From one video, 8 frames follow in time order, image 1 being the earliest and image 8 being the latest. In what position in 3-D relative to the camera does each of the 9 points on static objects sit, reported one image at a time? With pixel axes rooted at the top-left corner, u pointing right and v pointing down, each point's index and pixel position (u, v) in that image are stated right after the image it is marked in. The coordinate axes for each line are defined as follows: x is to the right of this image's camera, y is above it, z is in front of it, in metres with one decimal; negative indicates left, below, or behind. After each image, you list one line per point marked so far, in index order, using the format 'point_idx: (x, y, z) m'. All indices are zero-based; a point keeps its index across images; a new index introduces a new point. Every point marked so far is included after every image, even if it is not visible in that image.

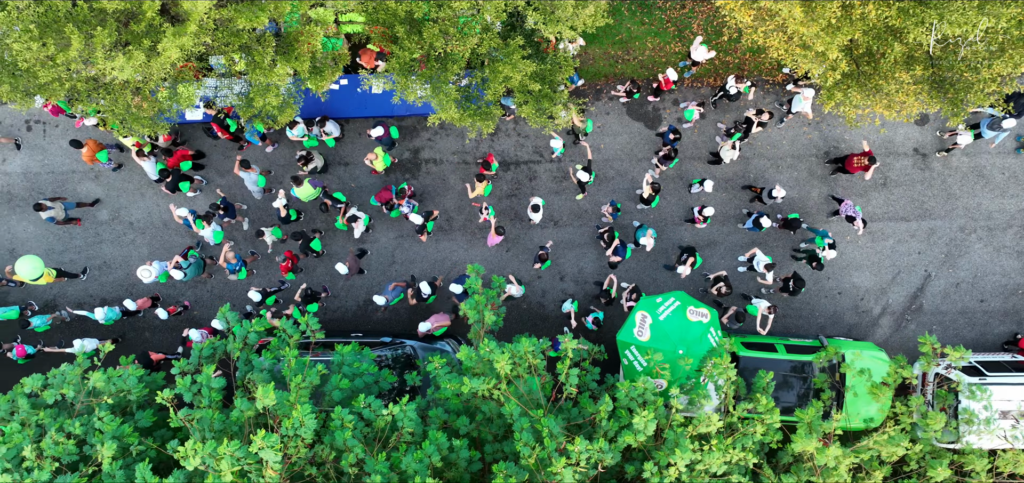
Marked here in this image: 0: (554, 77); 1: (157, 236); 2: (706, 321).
0: (+0.4, +1.9, +9.2) m
1: (-5.2, +0.1, +11.7) m
2: (+2.4, -1.0, +9.8) m
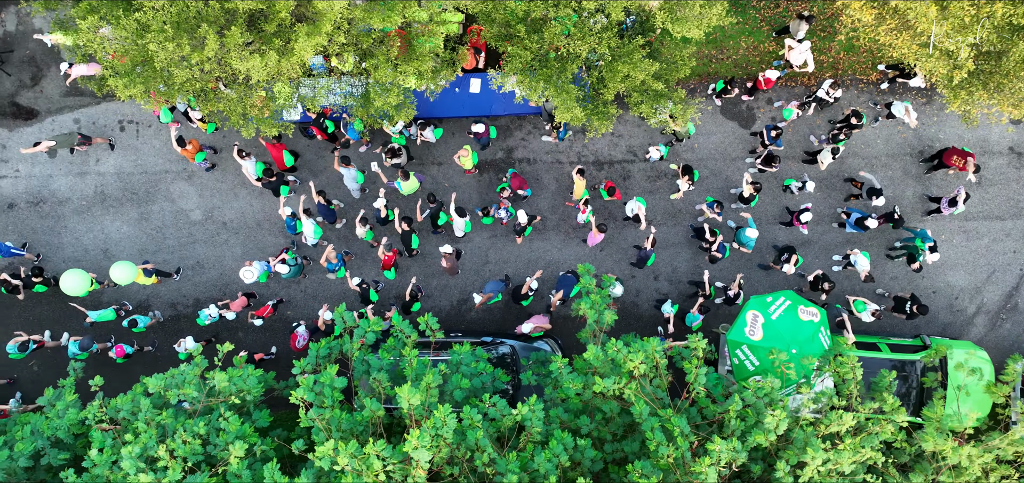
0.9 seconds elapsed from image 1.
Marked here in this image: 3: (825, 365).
0: (+1.8, +1.9, +9.2) m
1: (-3.9, +0.1, +11.7) m
2: (+3.8, -1.0, +9.8) m
3: (+3.6, -1.4, +9.1) m
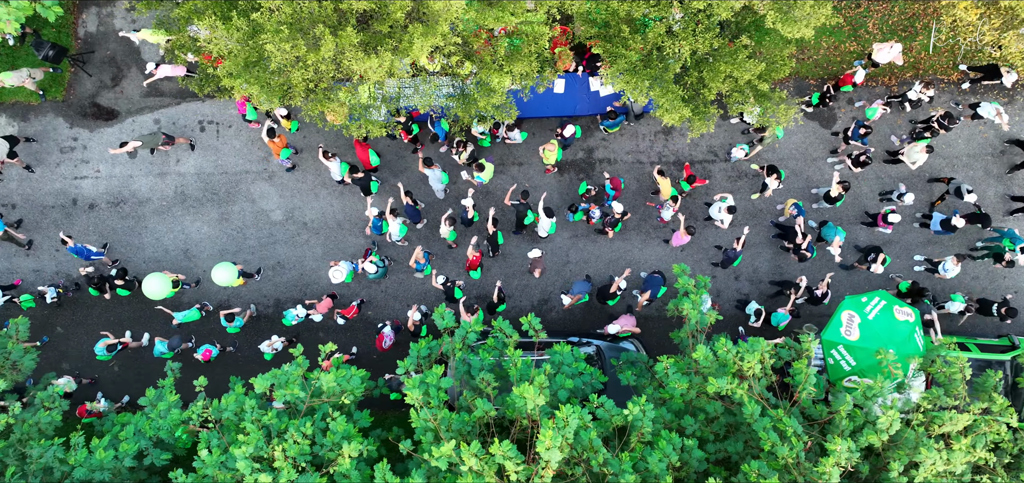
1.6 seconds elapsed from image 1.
0: (+3.0, +1.9, +9.2) m
1: (-2.7, +0.1, +11.8) m
2: (+4.9, -1.0, +9.8) m
3: (+4.8, -1.4, +9.1) m
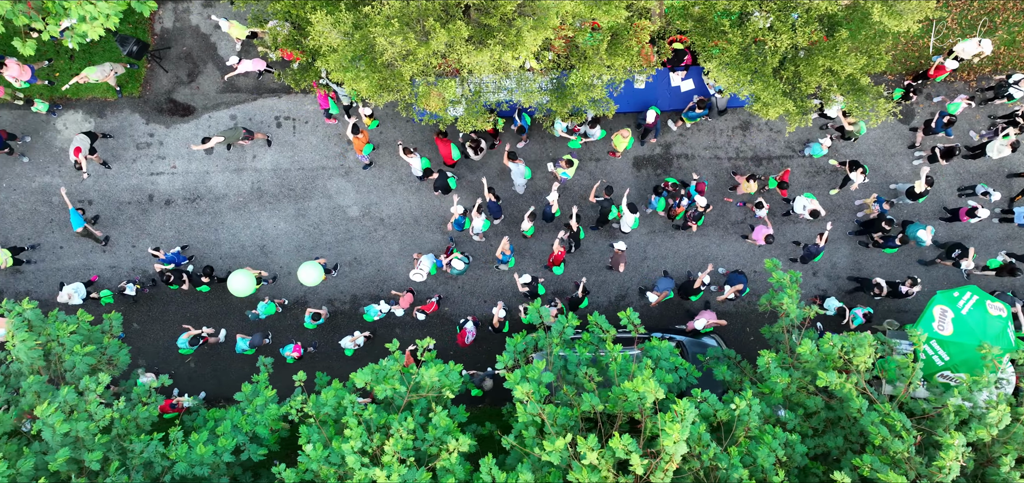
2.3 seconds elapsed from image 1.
0: (+4.1, +2.0, +9.2) m
1: (-1.5, +0.1, +11.7) m
2: (+6.1, -0.9, +9.8) m
3: (+5.9, -1.4, +9.0) m
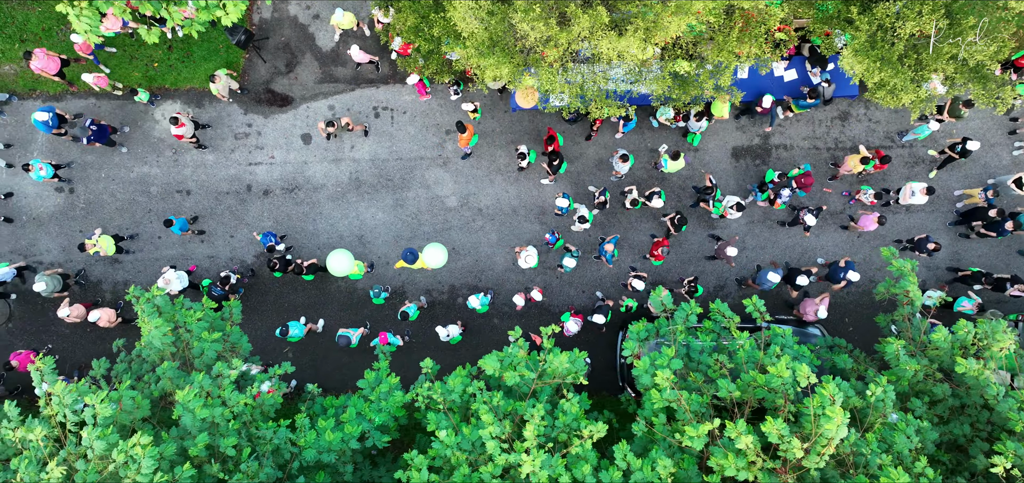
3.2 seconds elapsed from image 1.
0: (+5.6, +2.1, +9.2) m
1: (-0.1, +0.3, +11.7) m
2: (+7.5, -0.8, +9.7) m
3: (+7.3, -1.2, +9.0) m
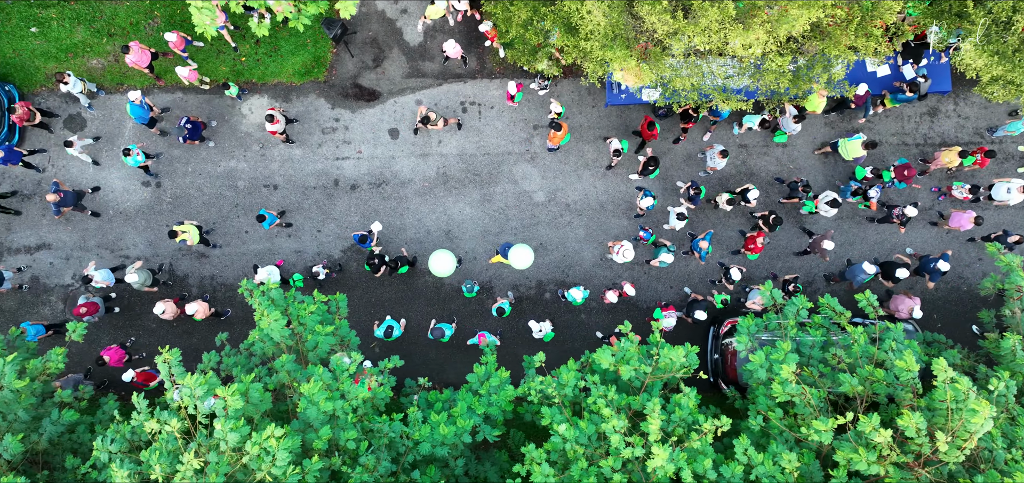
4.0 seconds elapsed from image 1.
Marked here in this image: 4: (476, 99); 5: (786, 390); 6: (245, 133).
0: (+6.9, +2.2, +9.1) m
1: (+1.2, +0.4, +11.7) m
2: (+8.8, -0.7, +9.7) m
3: (+8.6, -1.2, +9.0) m
4: (-0.5, +2.1, +11.8) m
5: (+2.9, -1.5, +8.3) m
6: (-4.0, +1.6, +11.8) m
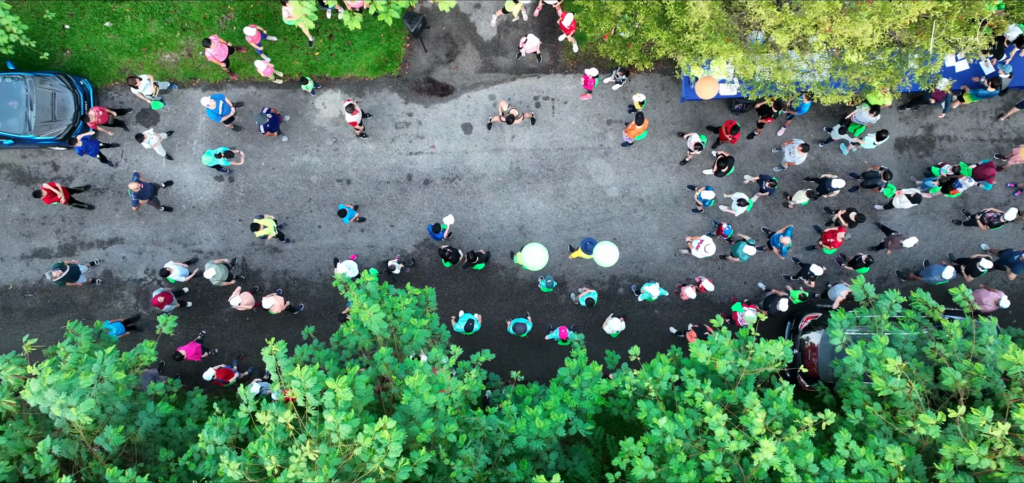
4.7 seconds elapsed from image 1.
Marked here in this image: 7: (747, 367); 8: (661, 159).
0: (+7.9, +2.2, +9.1) m
1: (+2.3, +0.4, +11.7) m
2: (+9.9, -0.7, +9.6) m
3: (+9.7, -1.1, +8.9) m
4: (+0.5, +2.2, +11.8) m
5: (+3.9, -1.5, +8.2) m
6: (-2.9, +1.7, +11.8) m
7: (+2.6, -1.4, +8.7) m
8: (+2.2, +1.2, +11.7) m
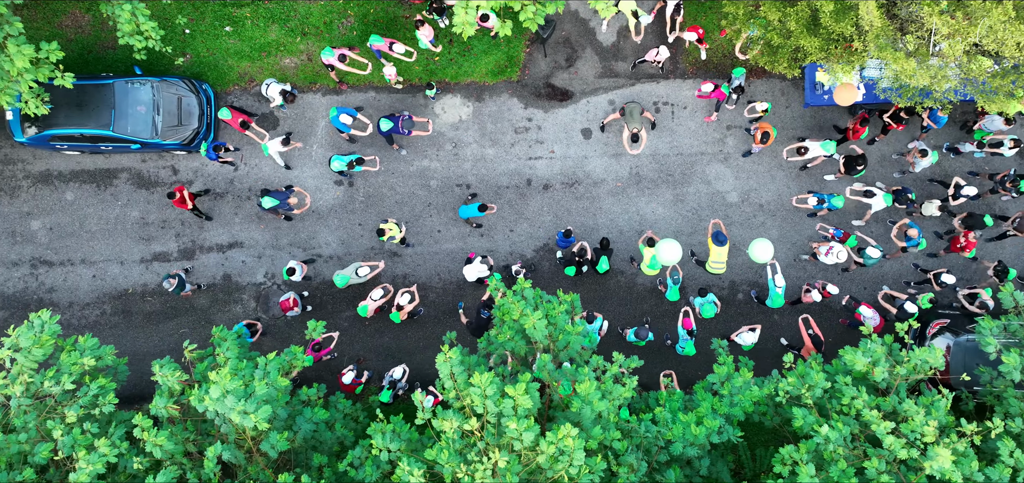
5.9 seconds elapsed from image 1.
0: (+9.7, +2.1, +9.1) m
1: (+4.1, +0.3, +11.7) m
2: (+11.6, -0.8, +9.6) m
3: (+11.4, -1.2, +8.9) m
4: (+2.3, +2.1, +11.8) m
5: (+5.7, -1.6, +8.2) m
6: (-1.1, +1.6, +11.8) m
7: (+4.3, -1.5, +8.7) m
8: (+4.0, +1.1, +11.7) m
